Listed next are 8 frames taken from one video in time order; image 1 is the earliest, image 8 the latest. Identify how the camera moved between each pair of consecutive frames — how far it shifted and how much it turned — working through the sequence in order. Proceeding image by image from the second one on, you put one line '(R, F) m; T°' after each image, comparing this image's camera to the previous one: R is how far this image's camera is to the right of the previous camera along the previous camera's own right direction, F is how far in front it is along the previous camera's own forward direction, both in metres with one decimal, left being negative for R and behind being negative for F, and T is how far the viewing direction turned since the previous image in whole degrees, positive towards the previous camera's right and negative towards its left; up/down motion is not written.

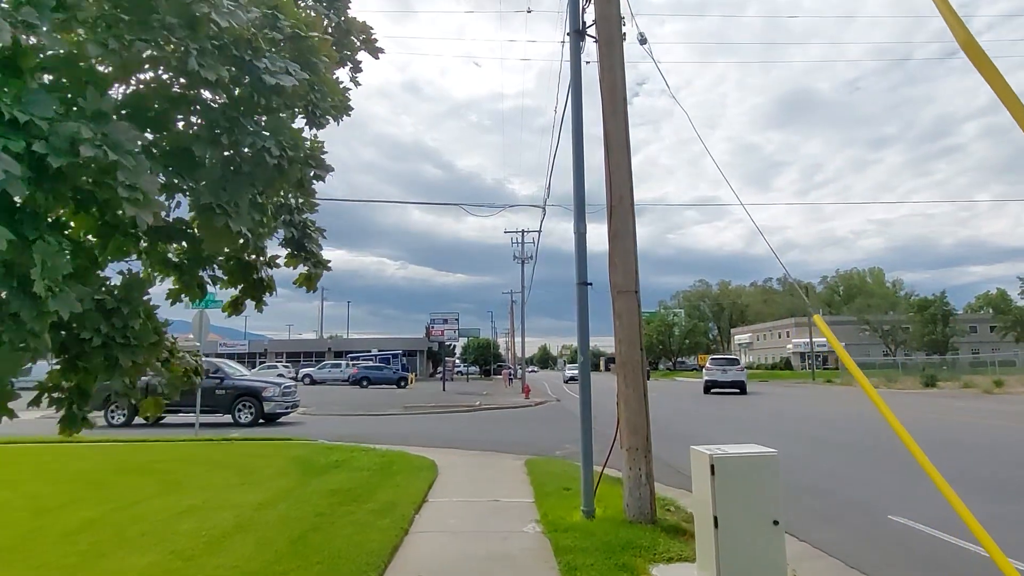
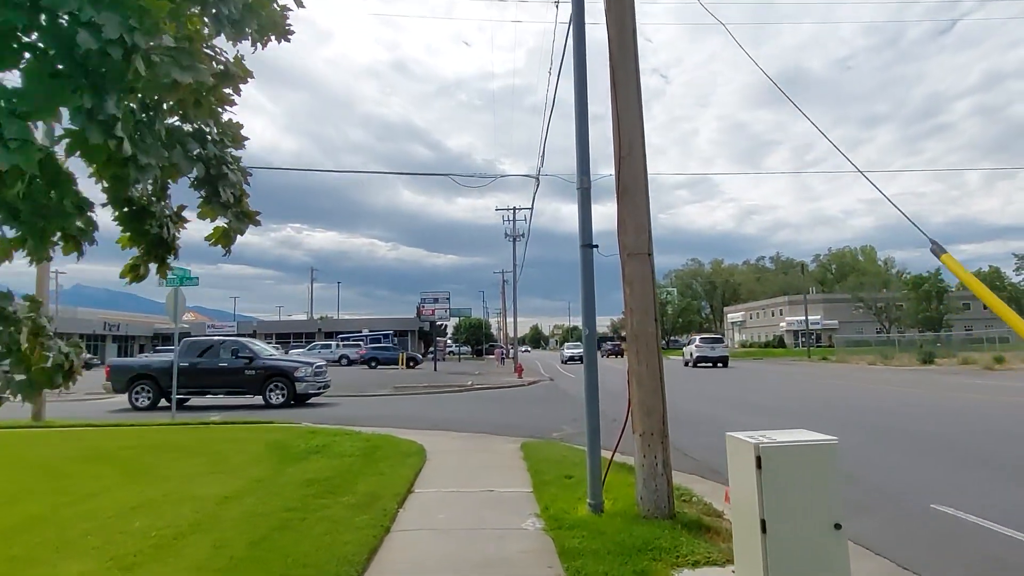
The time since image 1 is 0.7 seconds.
(0.0, +0.9) m; +1°
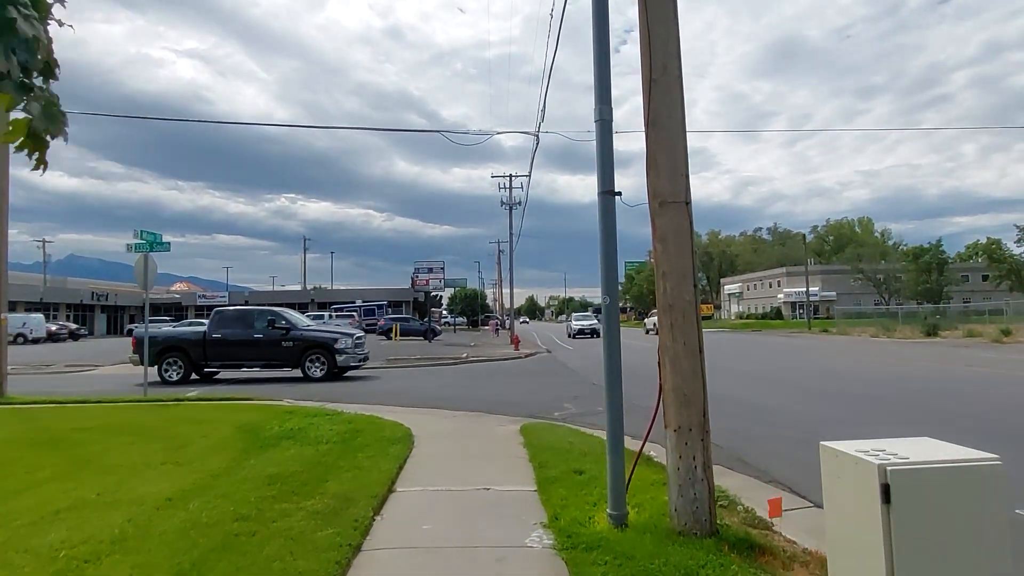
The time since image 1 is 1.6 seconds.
(0.0, +1.2) m; 0°
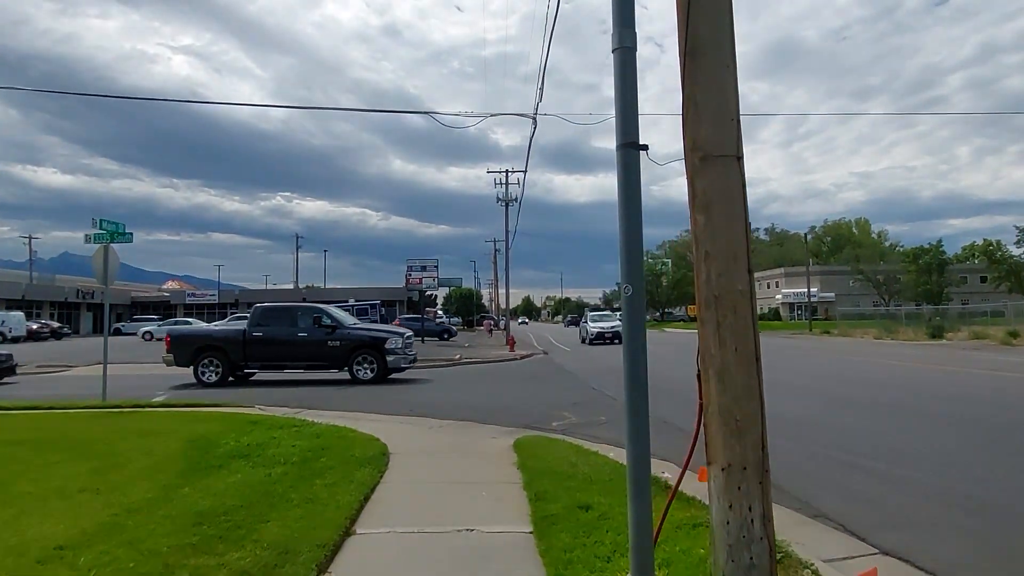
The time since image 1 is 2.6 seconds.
(0.0, +1.3) m; 0°
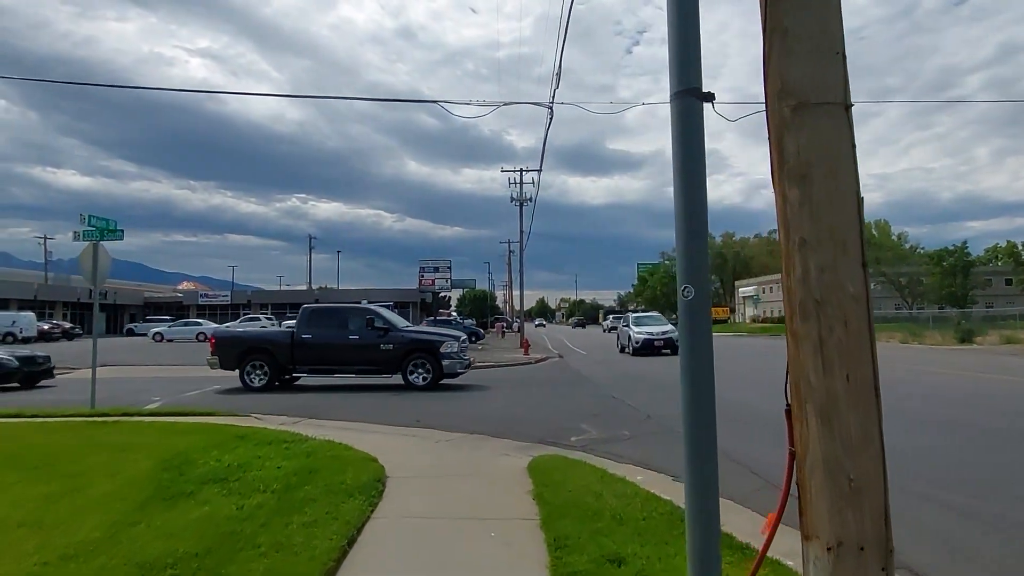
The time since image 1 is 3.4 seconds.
(0.0, +1.0) m; -1°
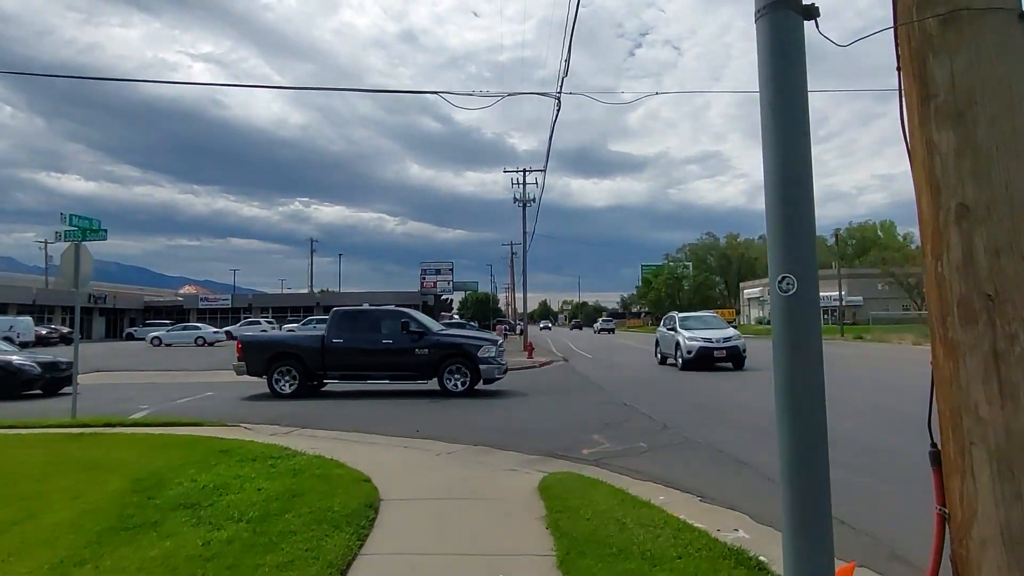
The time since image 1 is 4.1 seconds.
(-0.1, +0.8) m; 0°
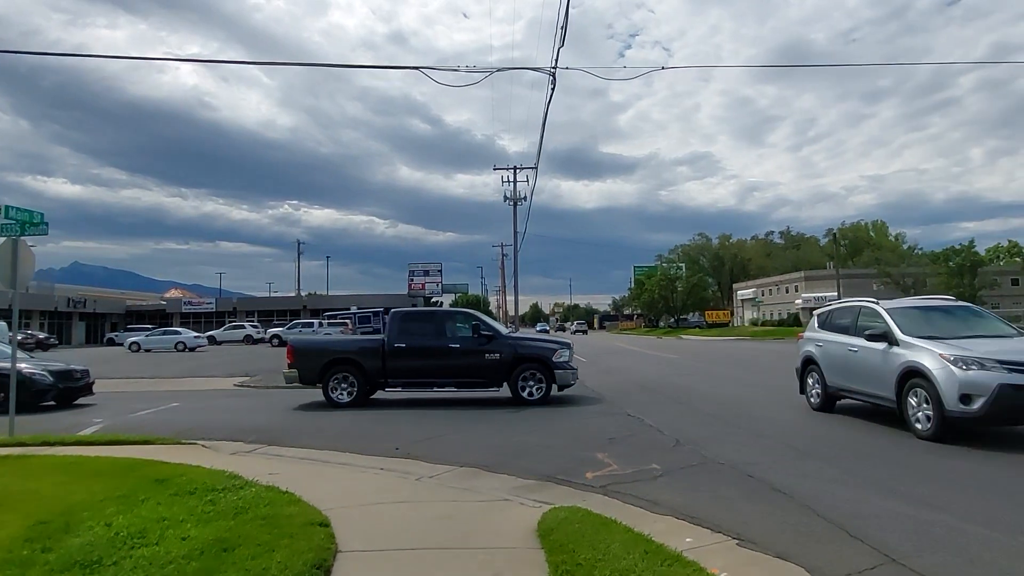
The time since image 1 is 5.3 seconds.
(0.0, +1.3) m; +1°
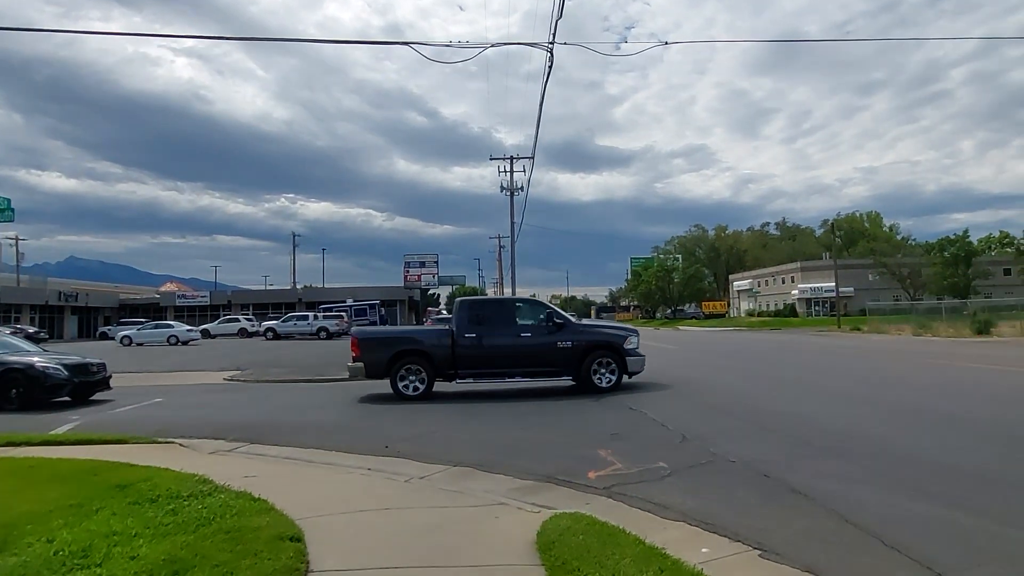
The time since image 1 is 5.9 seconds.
(0.0, +0.6) m; 0°
